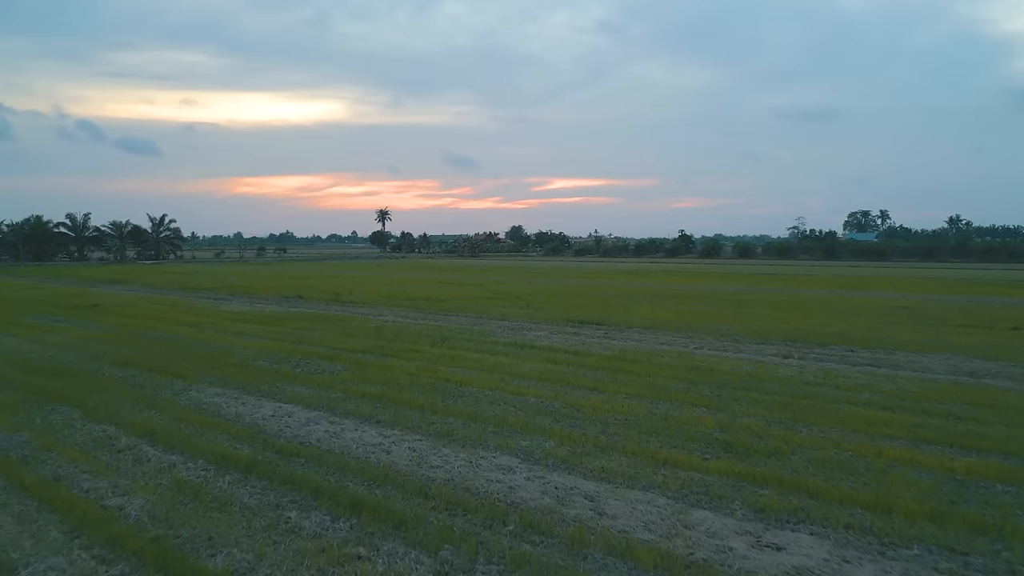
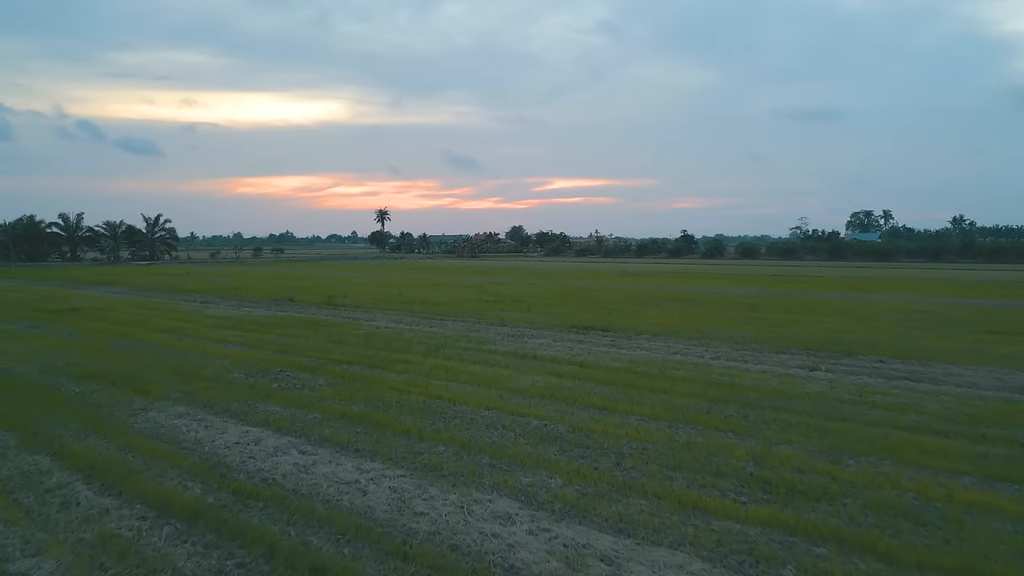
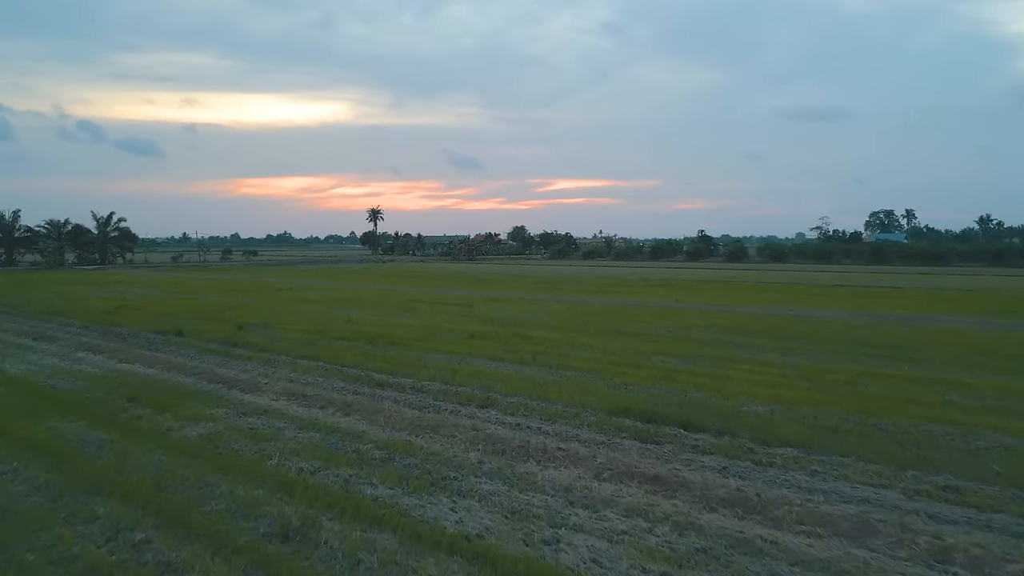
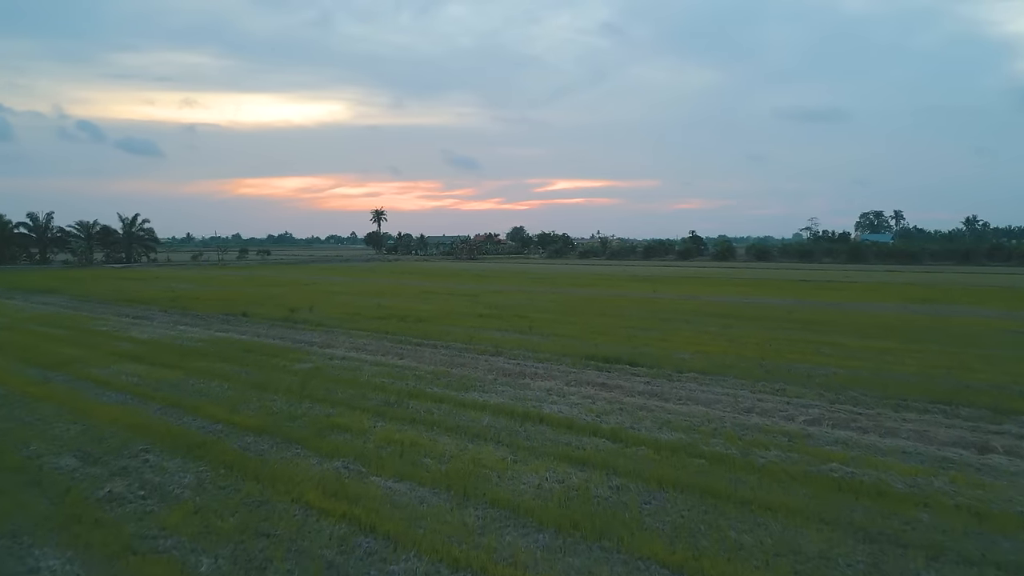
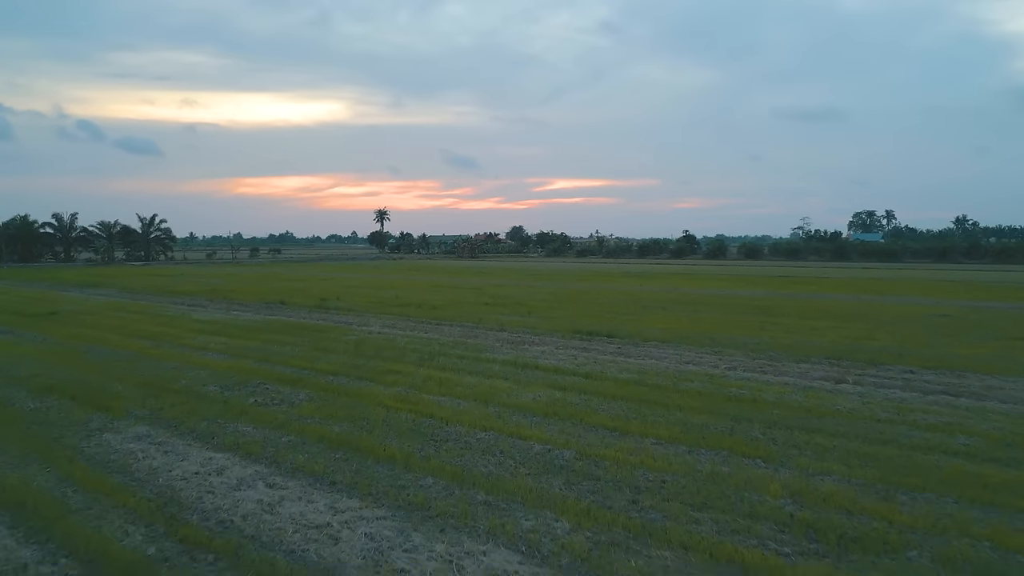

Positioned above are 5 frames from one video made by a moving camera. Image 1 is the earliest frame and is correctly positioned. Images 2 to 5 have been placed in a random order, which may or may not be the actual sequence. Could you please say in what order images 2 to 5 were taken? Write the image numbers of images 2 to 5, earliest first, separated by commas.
2, 5, 4, 3
